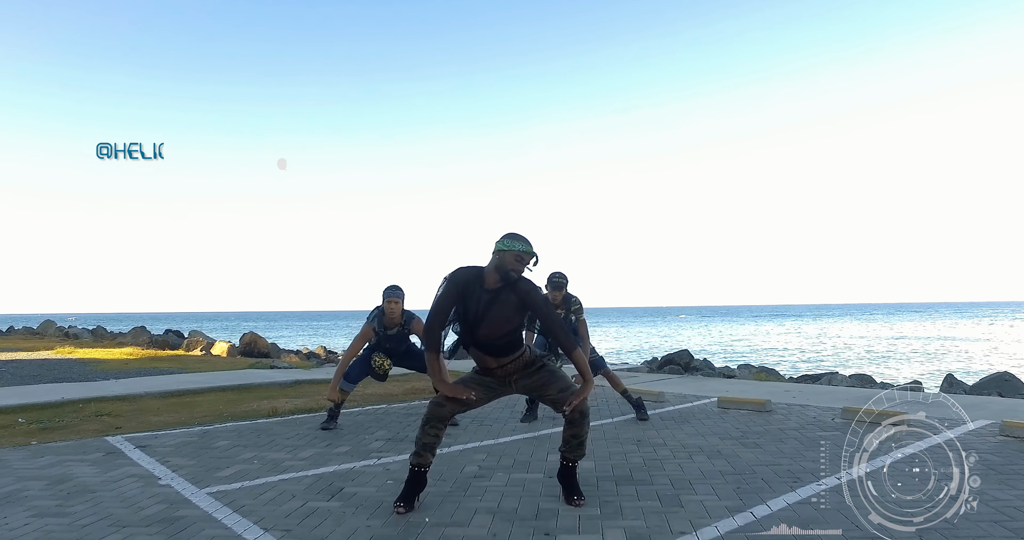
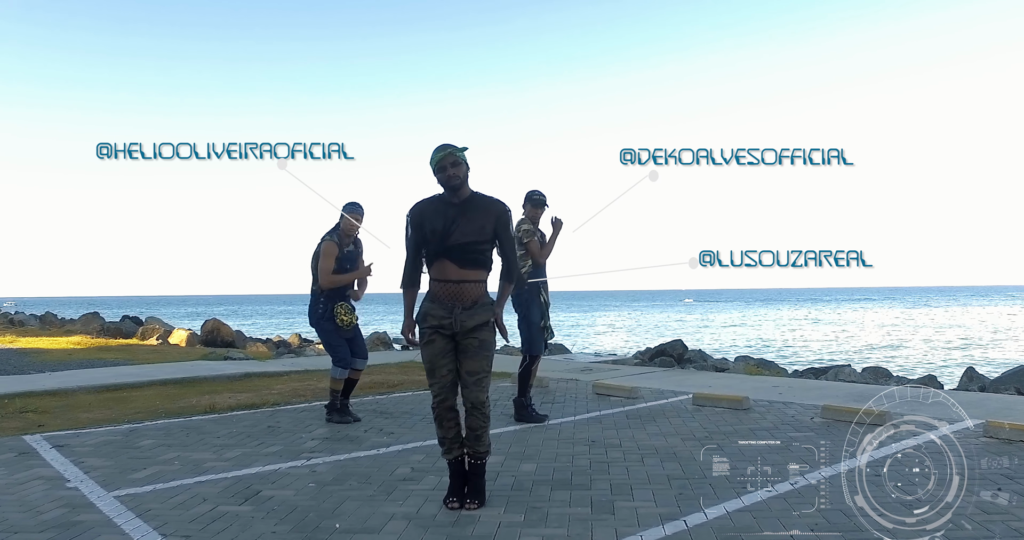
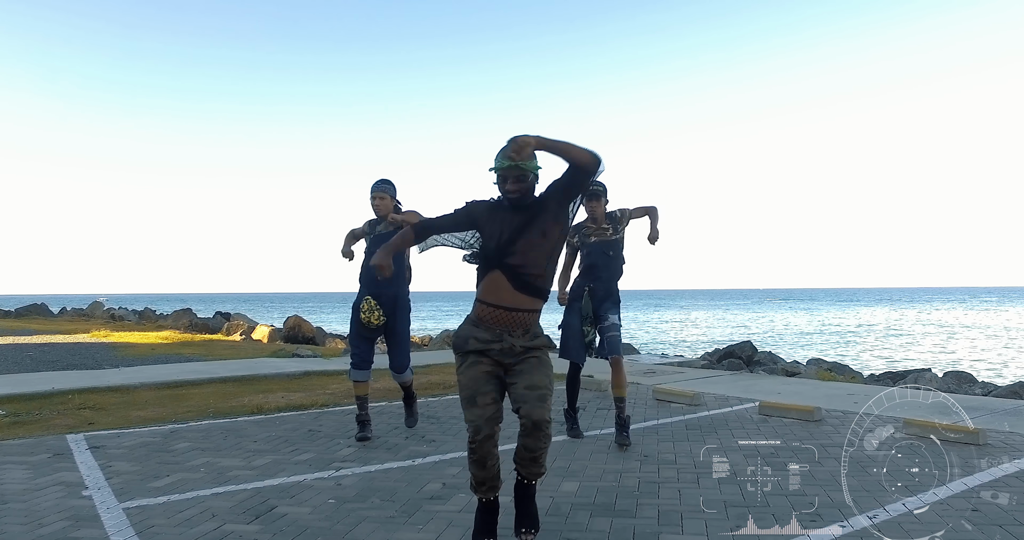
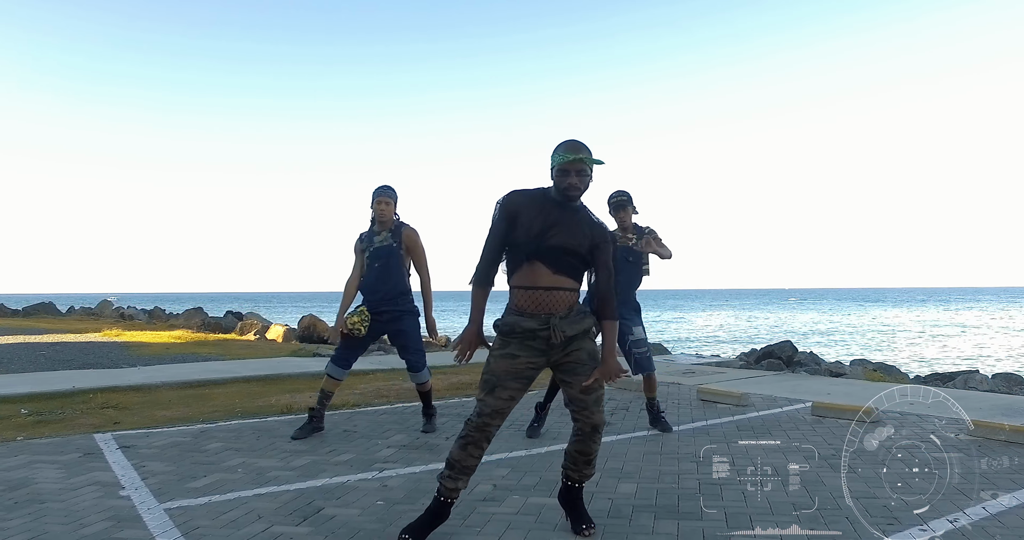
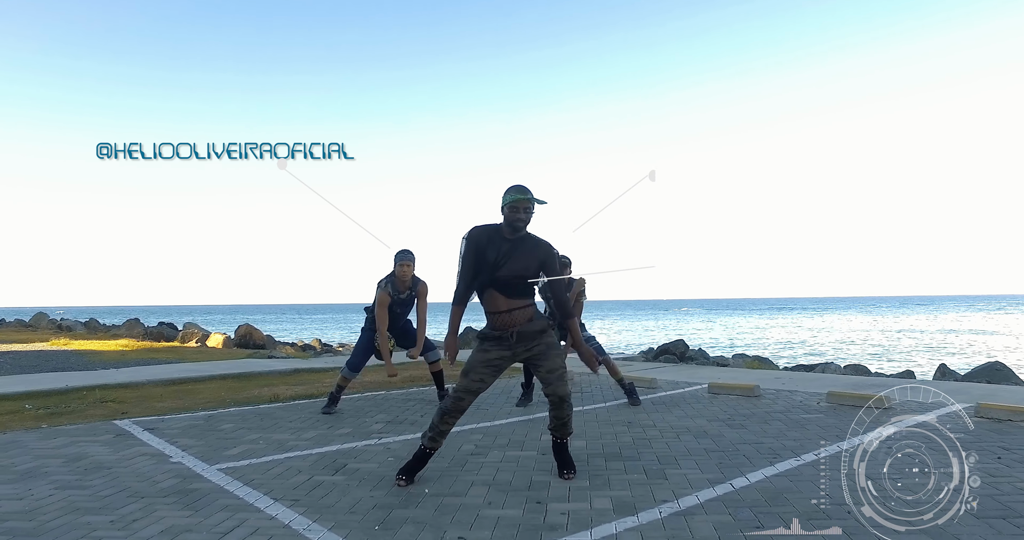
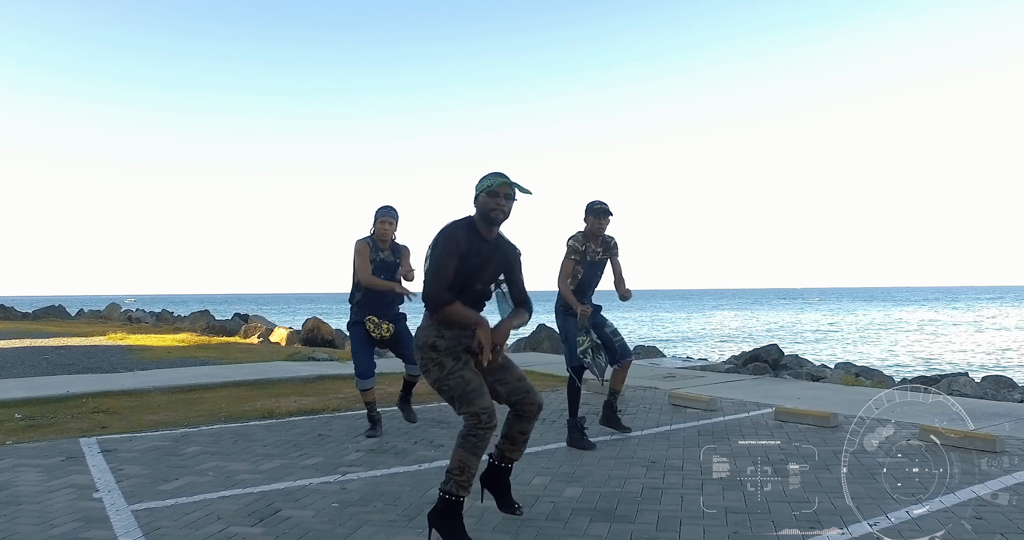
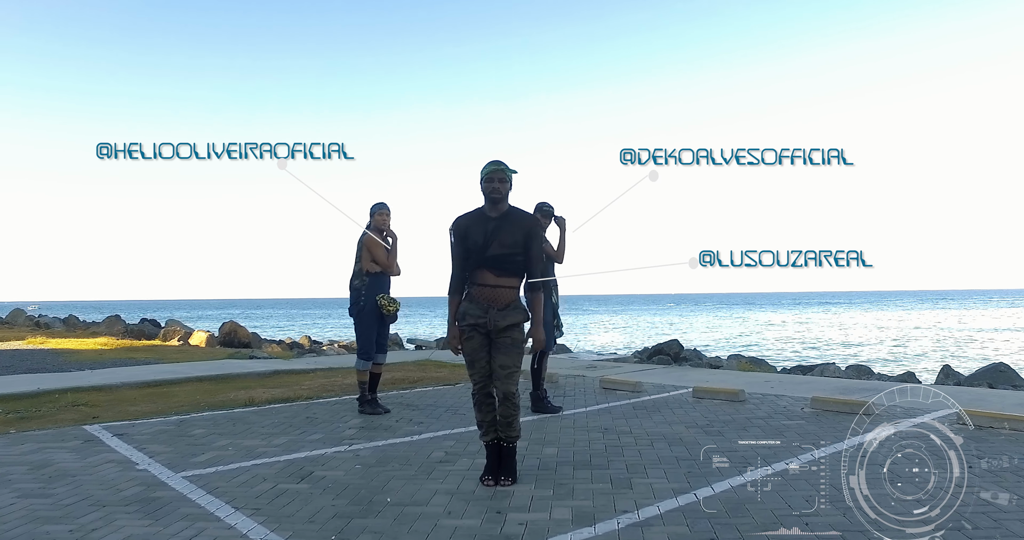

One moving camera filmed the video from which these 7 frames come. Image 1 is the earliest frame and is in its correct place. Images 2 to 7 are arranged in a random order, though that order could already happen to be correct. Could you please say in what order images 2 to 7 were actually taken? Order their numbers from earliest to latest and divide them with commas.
5, 7, 2, 6, 4, 3
